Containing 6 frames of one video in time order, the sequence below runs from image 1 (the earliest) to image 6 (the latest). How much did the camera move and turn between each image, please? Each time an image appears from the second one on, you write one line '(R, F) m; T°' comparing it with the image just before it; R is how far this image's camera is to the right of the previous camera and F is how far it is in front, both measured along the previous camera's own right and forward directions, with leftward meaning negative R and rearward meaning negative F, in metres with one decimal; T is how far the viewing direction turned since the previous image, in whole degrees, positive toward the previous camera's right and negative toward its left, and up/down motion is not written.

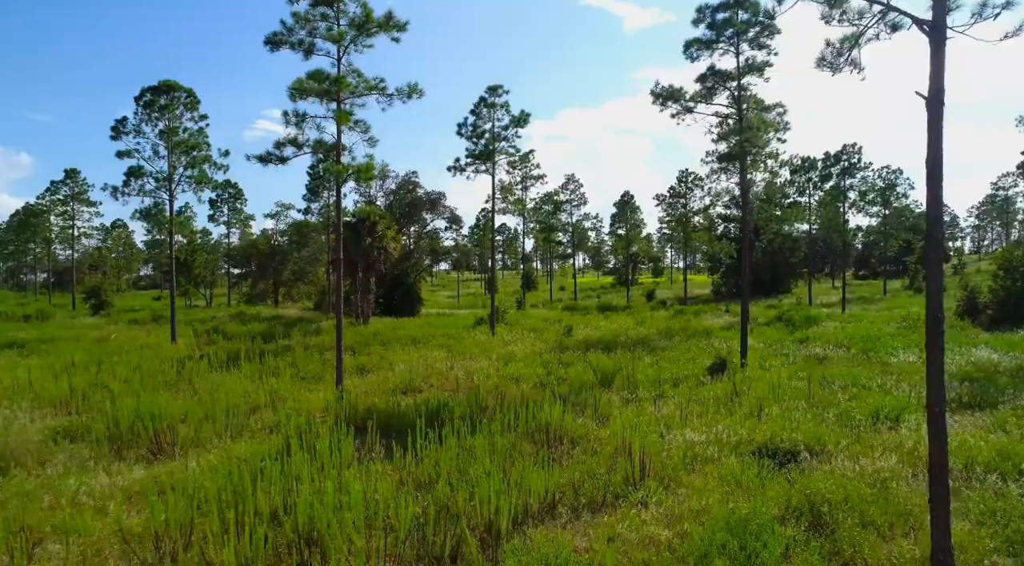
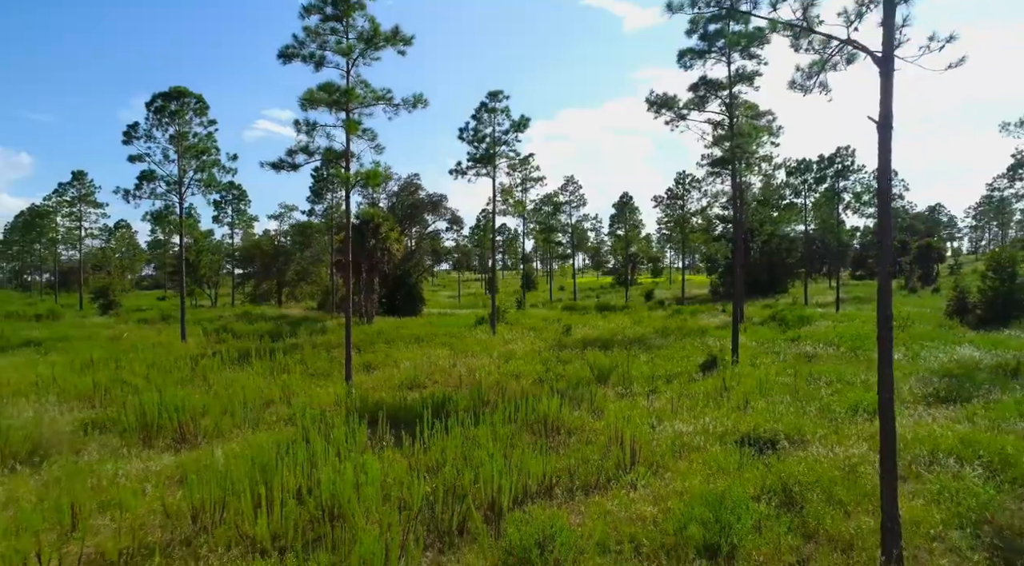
(0.0, -0.7) m; 0°
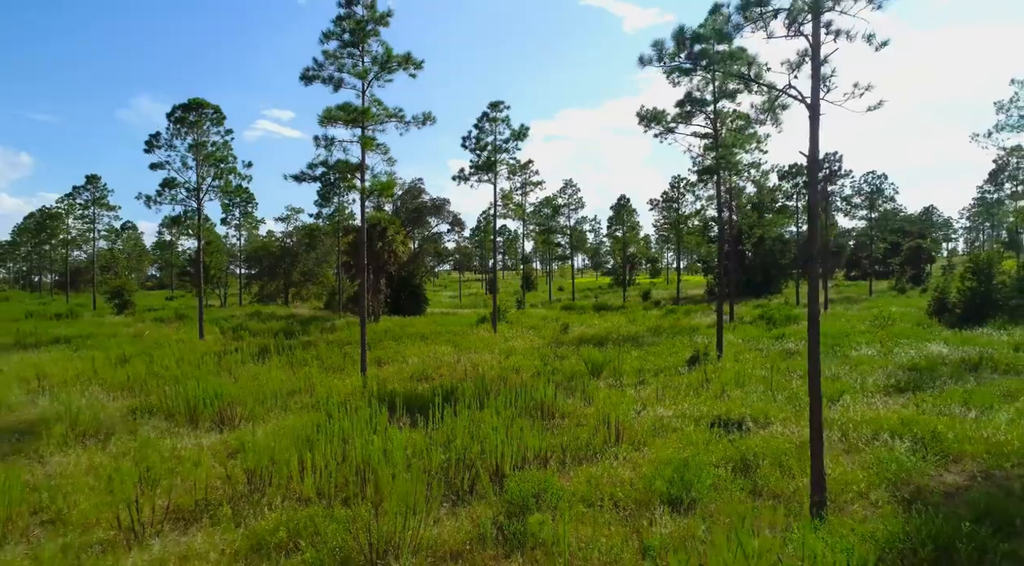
(0.0, -1.4) m; 0°
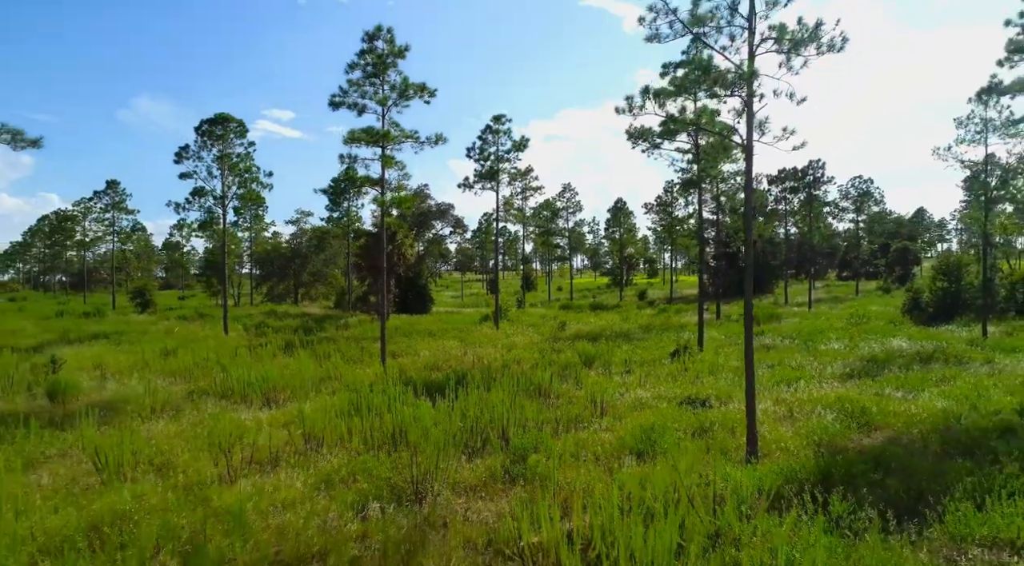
(-0.1, -2.1) m; 0°
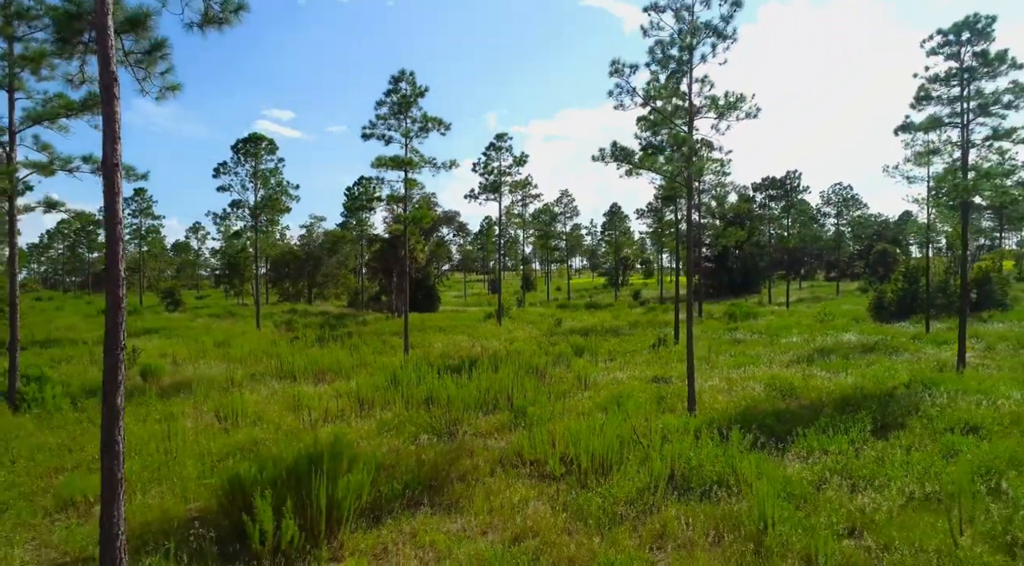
(-0.1, -3.4) m; 0°
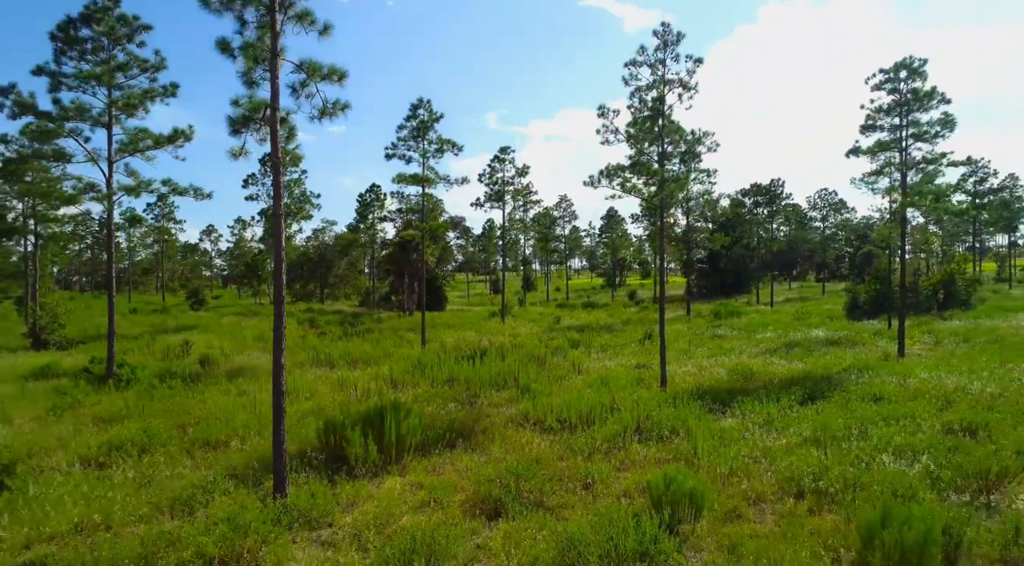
(-0.2, -3.0) m; 0°
